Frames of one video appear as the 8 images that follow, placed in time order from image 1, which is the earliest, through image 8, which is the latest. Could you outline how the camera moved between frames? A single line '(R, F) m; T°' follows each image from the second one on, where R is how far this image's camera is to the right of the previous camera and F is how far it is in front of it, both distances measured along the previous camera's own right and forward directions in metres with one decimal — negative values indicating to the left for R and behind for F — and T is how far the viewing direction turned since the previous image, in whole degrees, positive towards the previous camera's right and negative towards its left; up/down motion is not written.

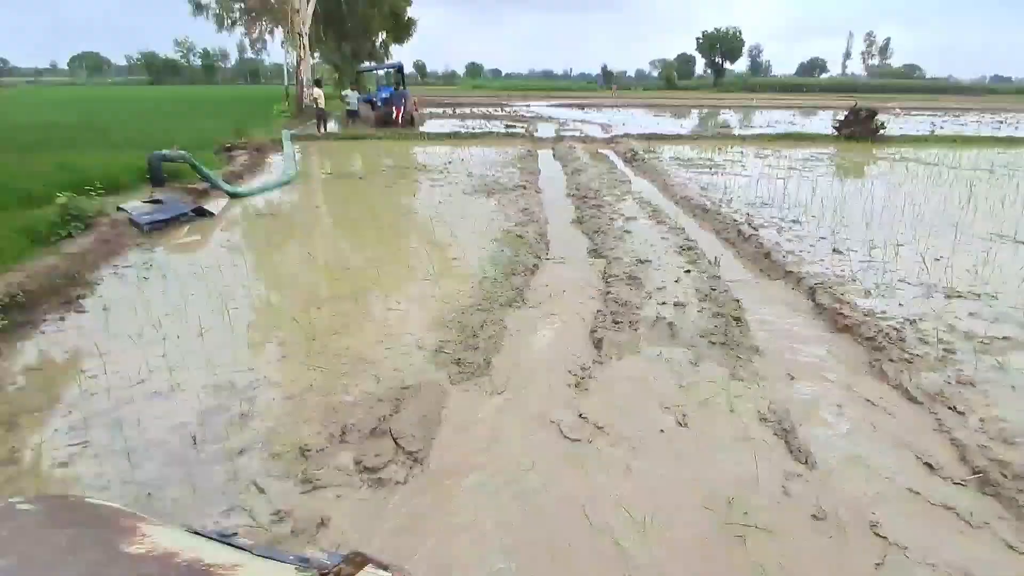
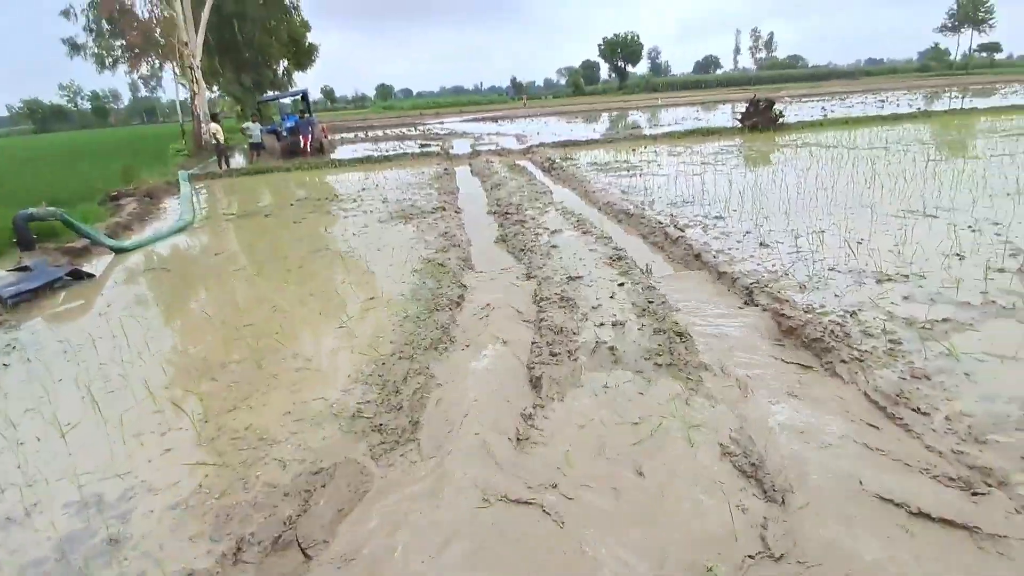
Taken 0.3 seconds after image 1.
(+0.1, +0.4) m; +6°
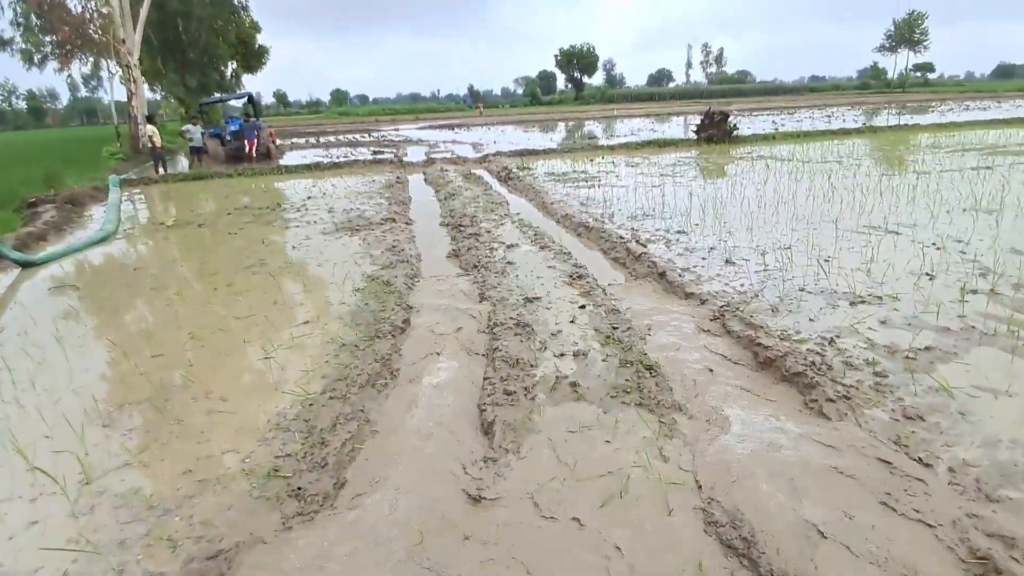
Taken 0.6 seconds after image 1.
(+0.1, +0.5) m; +4°
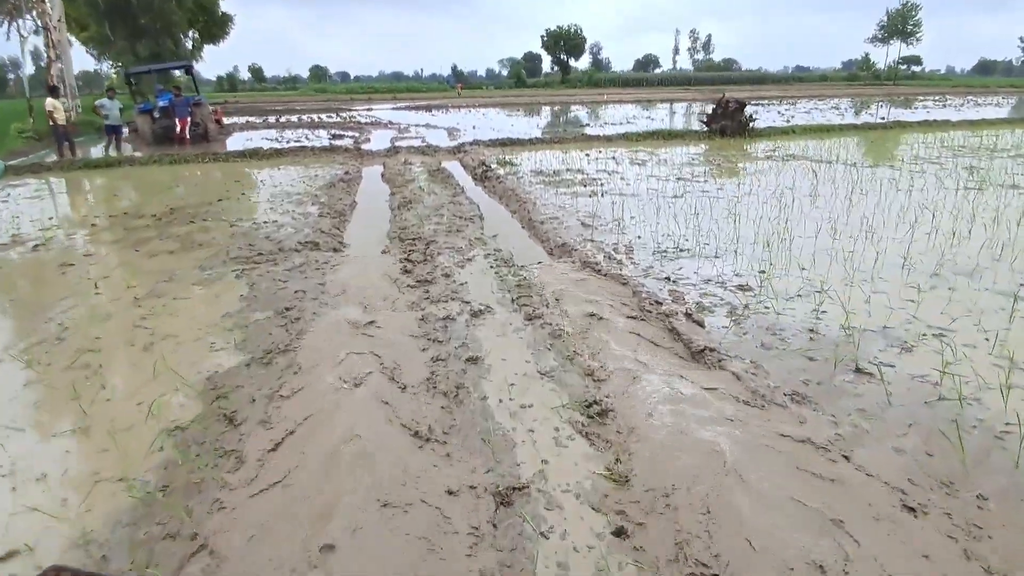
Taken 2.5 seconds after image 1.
(+0.1, +2.8) m; +2°
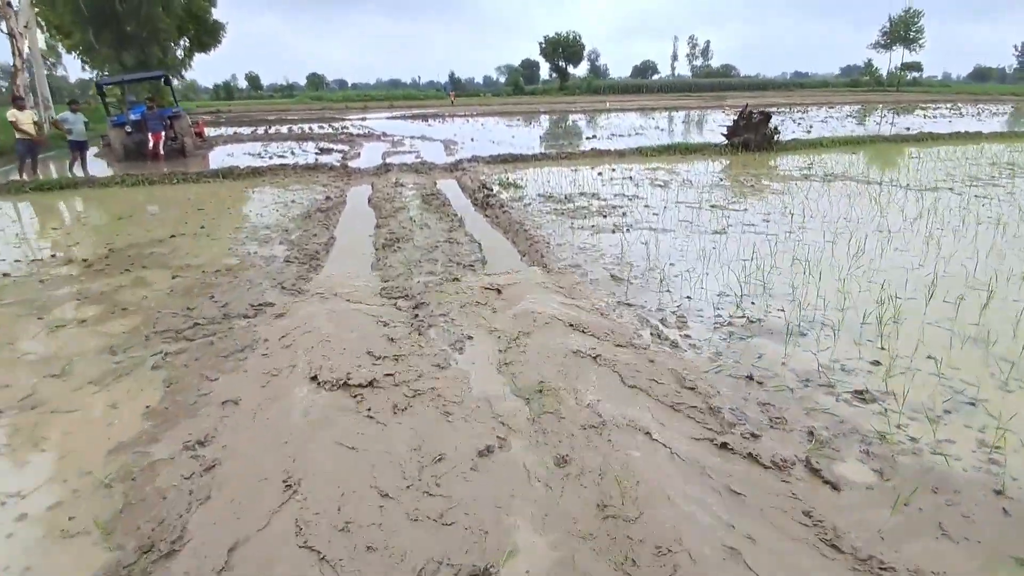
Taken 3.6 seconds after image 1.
(-0.1, +1.5) m; 0°
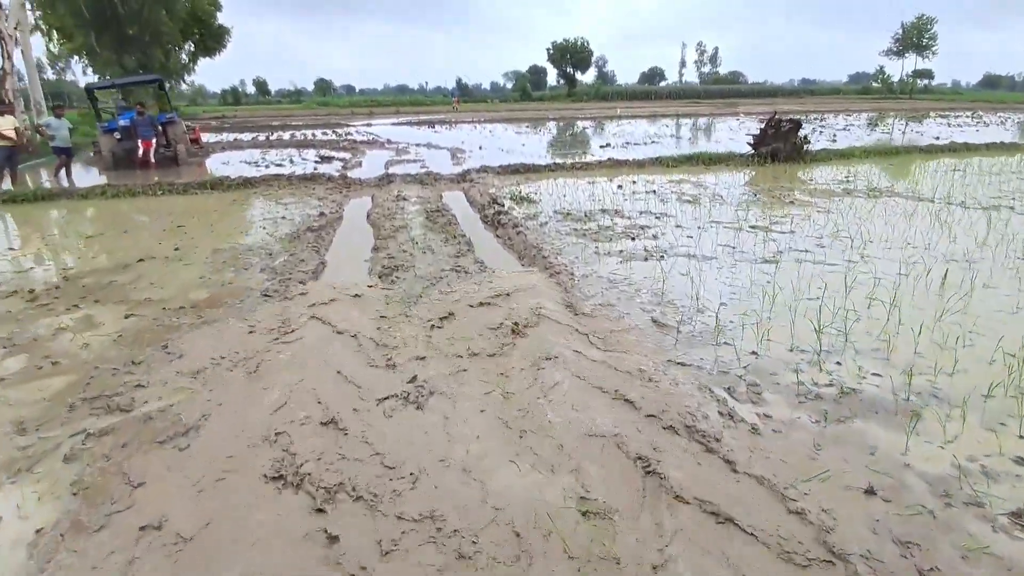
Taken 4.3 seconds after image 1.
(-0.1, +1.0) m; -1°
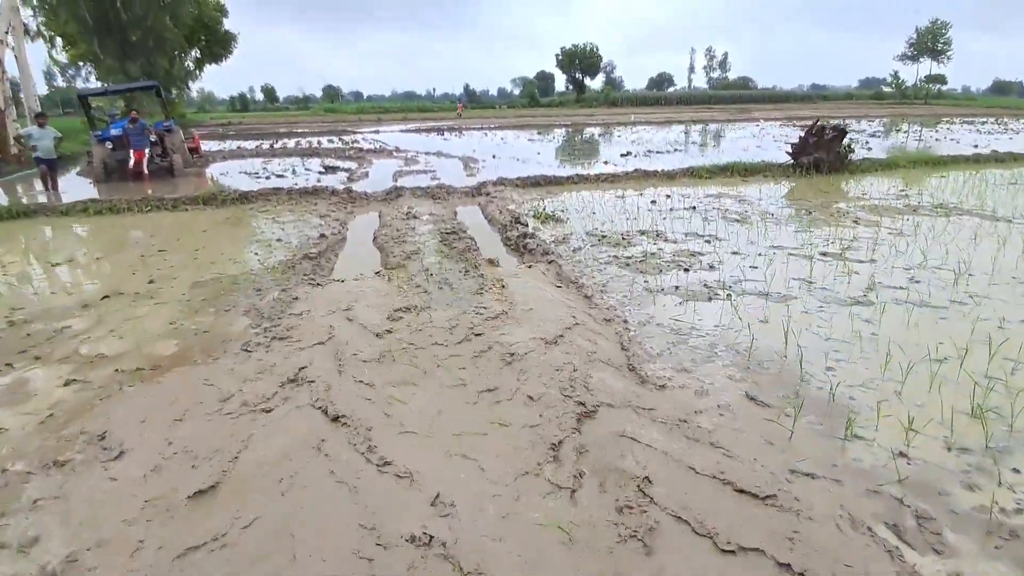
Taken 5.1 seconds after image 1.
(-0.3, +1.1) m; -1°
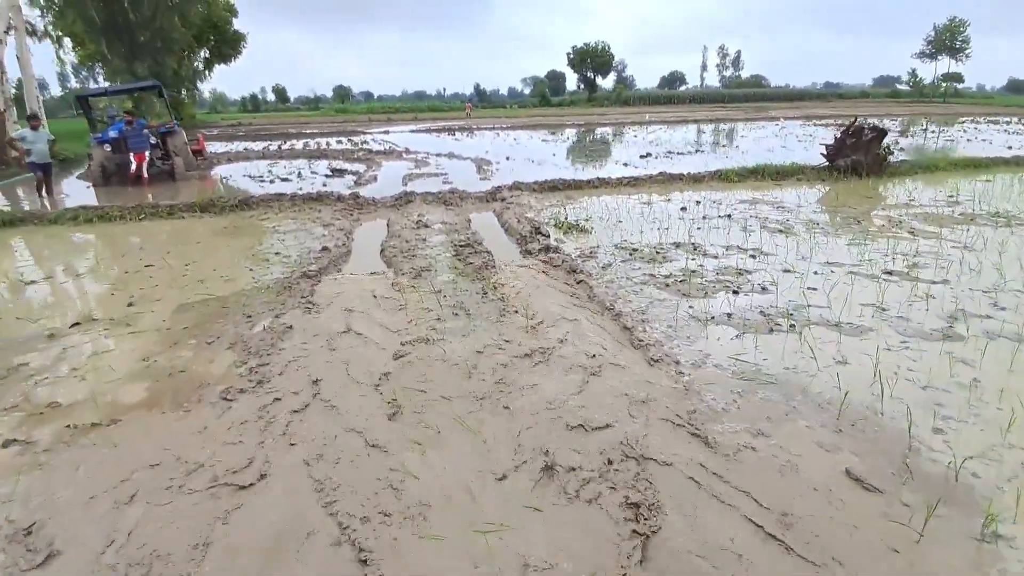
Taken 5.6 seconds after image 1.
(-0.1, +0.7) m; -1°
